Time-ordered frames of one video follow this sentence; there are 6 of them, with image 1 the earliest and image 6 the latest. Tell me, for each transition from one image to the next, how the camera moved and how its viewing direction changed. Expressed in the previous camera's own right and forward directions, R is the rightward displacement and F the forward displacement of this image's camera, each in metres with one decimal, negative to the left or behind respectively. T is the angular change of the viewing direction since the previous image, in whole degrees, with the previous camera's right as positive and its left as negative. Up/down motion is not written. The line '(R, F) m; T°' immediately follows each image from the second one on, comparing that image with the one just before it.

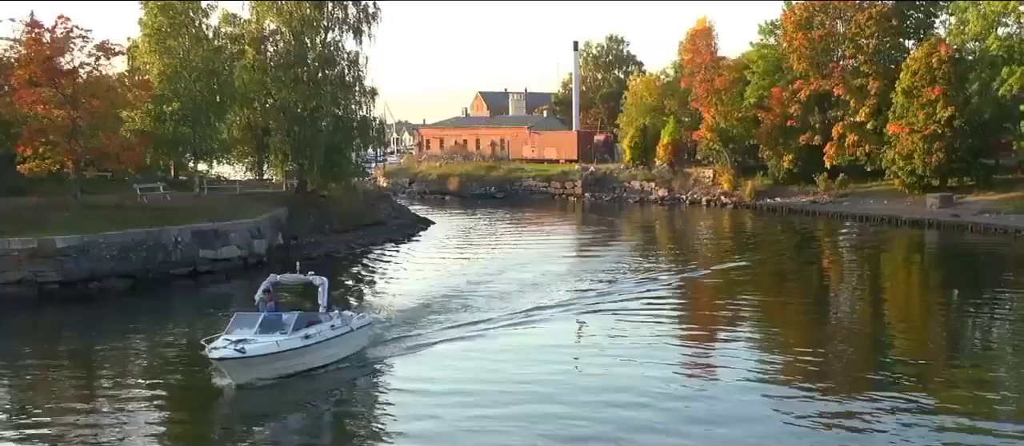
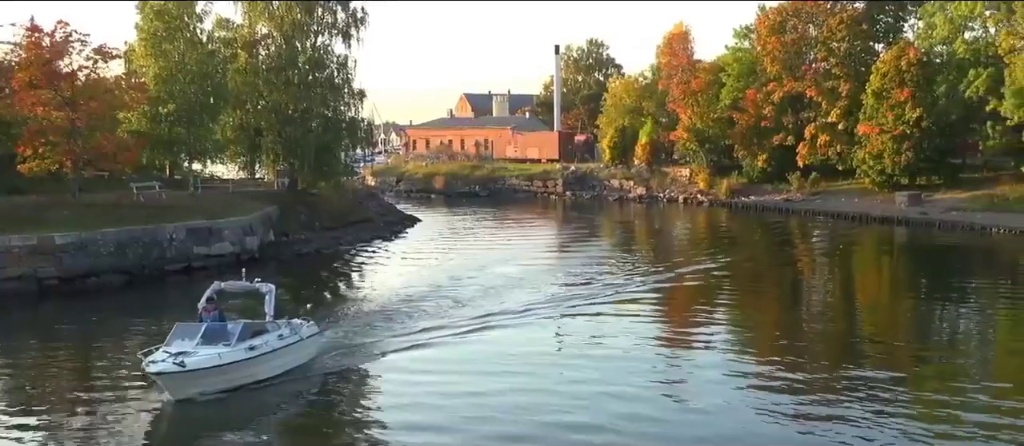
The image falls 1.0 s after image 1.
(+0.5, -1.0) m; 0°
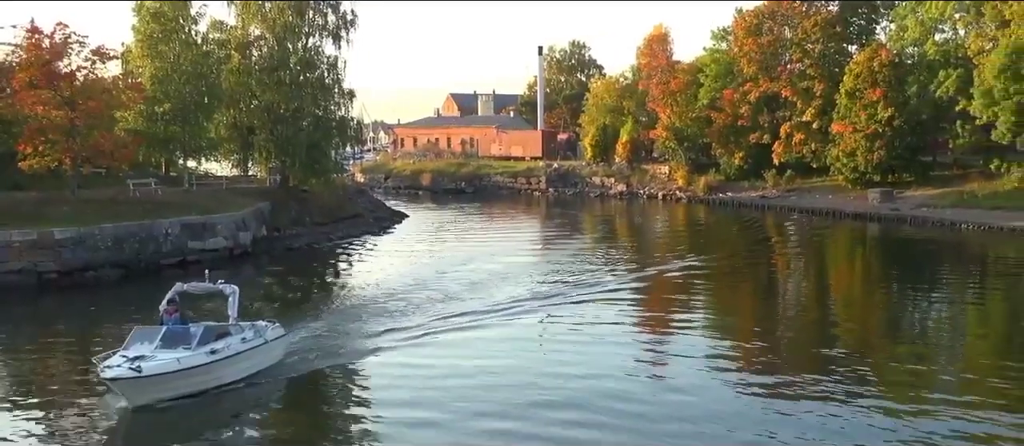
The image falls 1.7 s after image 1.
(+0.5, -0.9) m; 0°
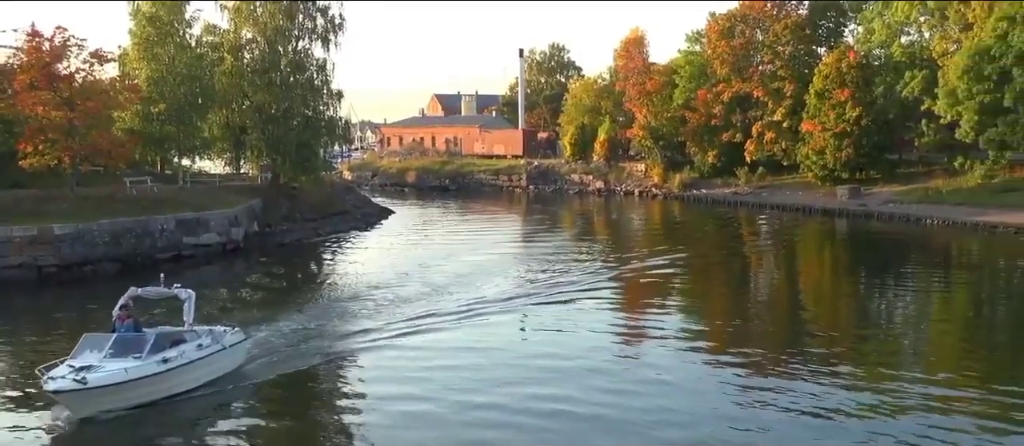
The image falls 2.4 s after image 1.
(+0.6, -1.2) m; 0°
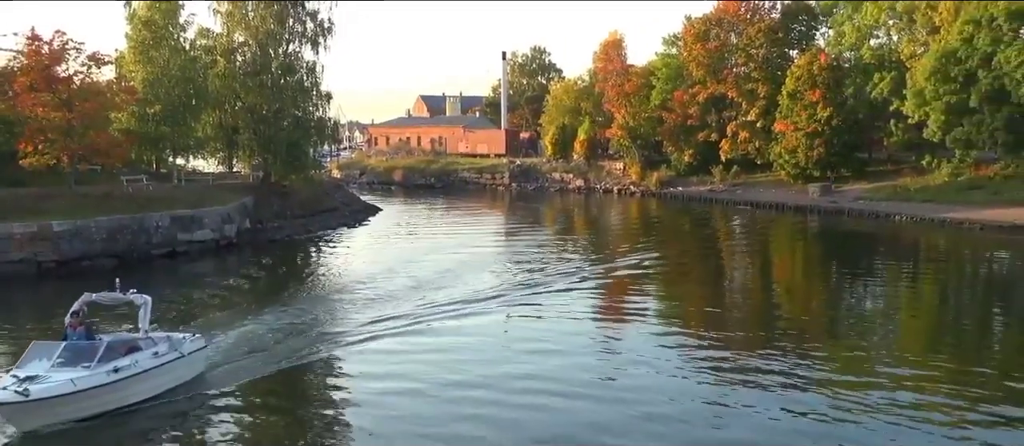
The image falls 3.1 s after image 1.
(+0.6, -1.1) m; 0°
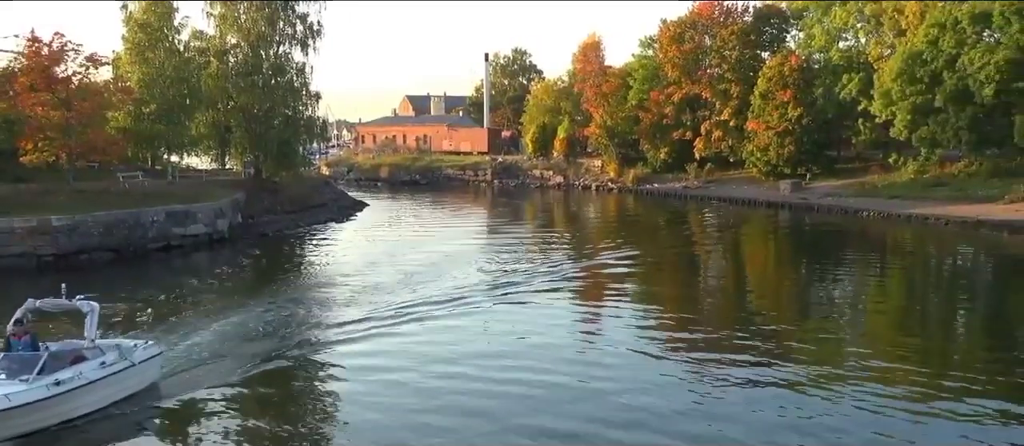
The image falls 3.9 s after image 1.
(+0.6, -1.2) m; 0°
